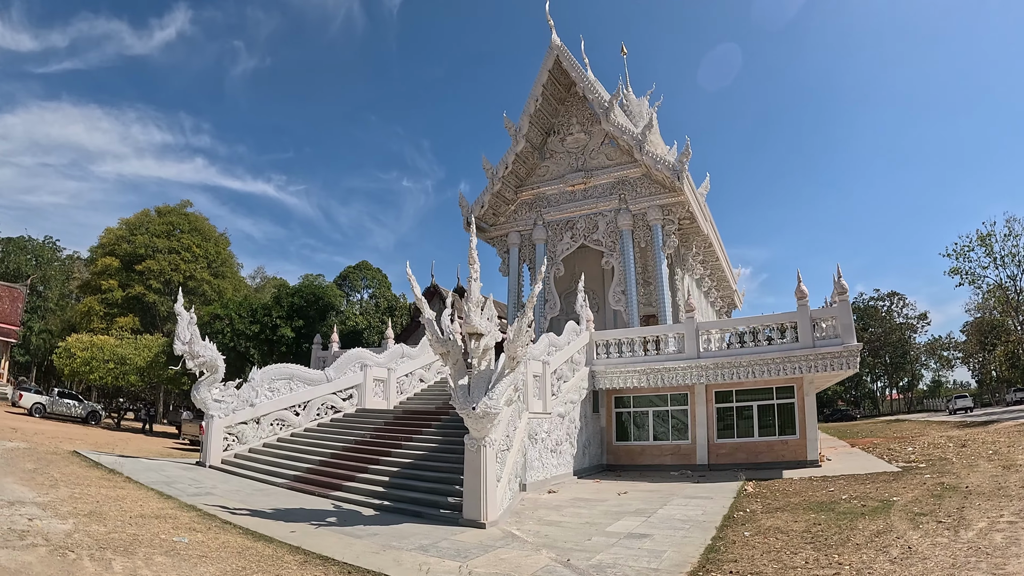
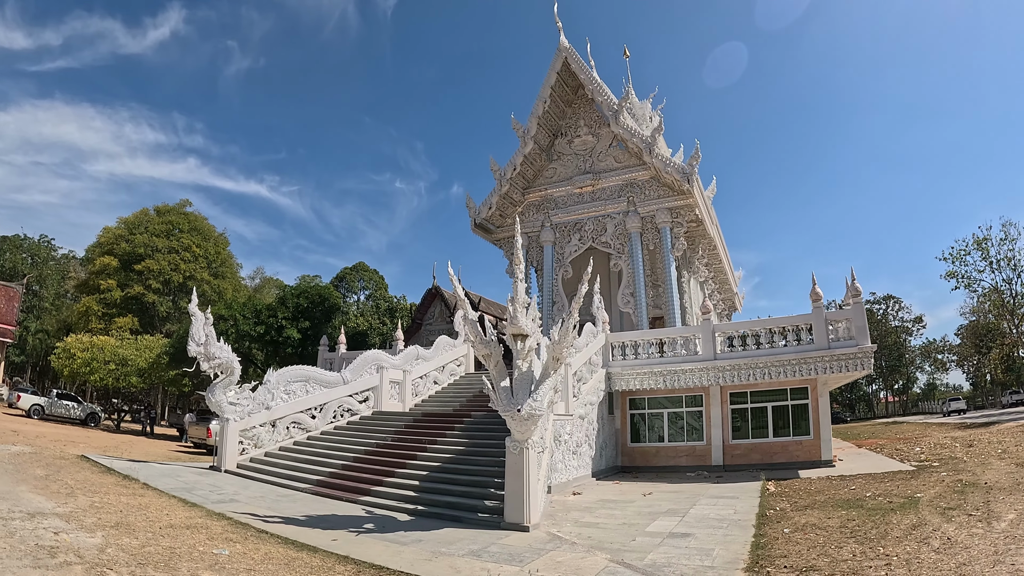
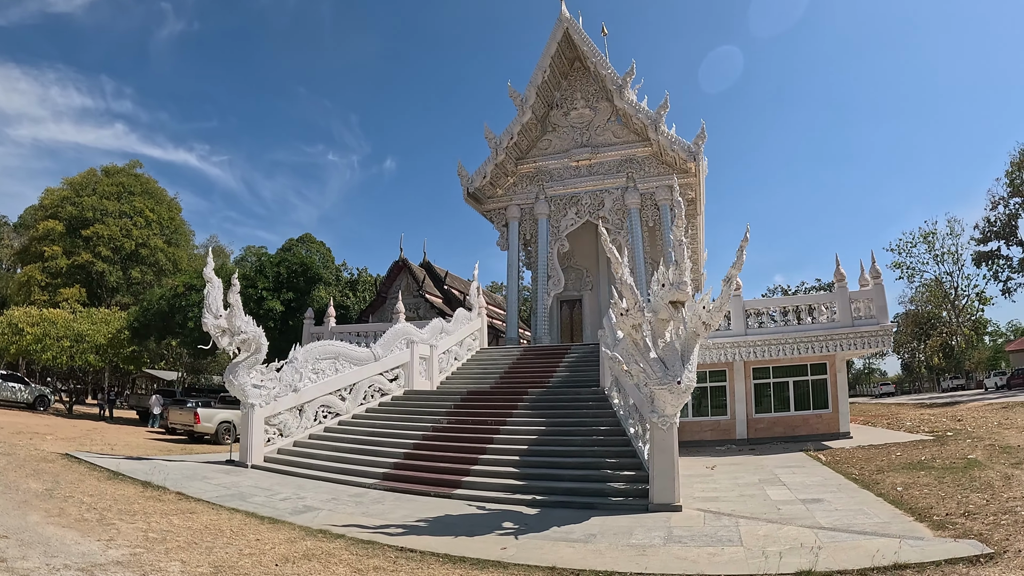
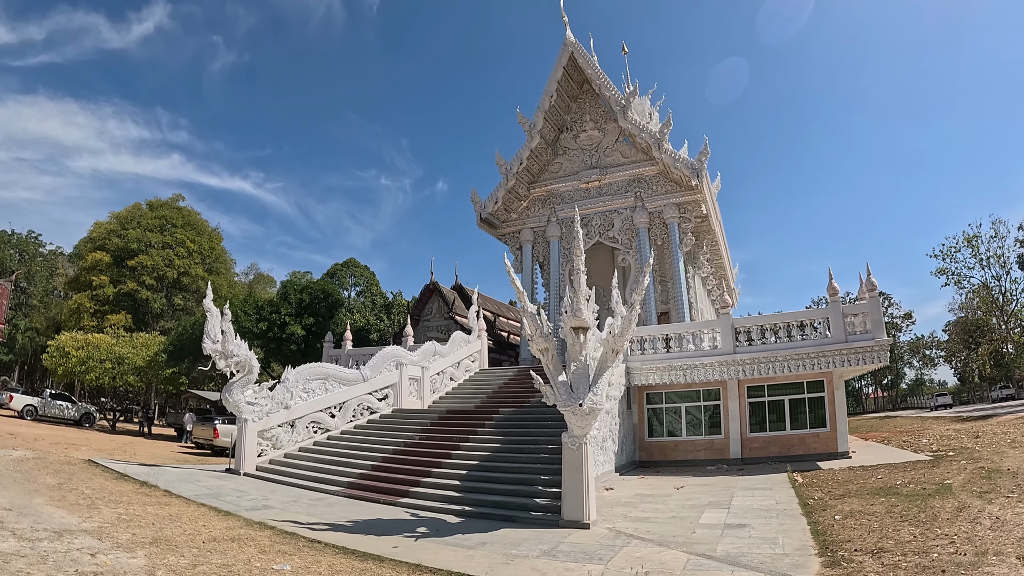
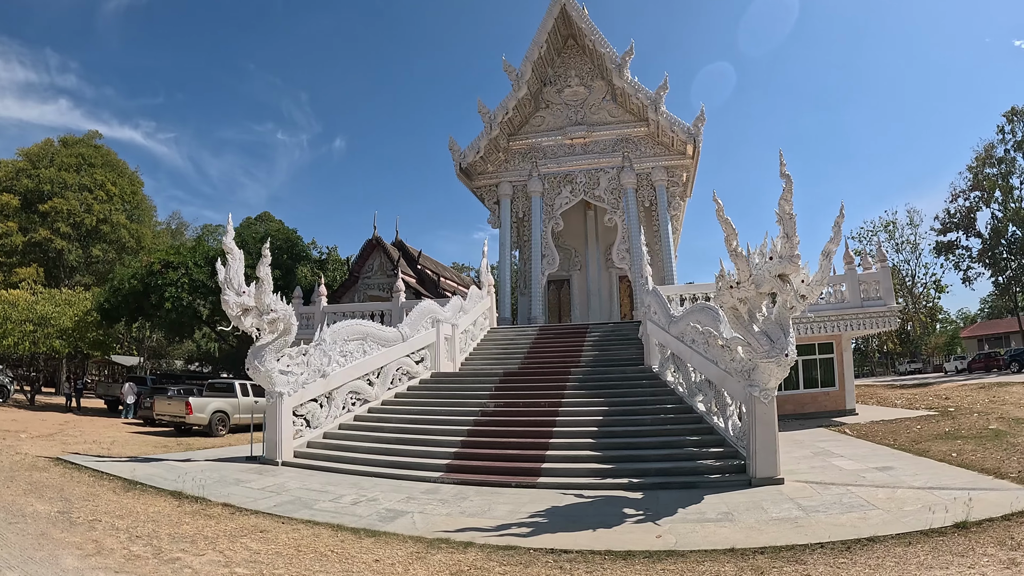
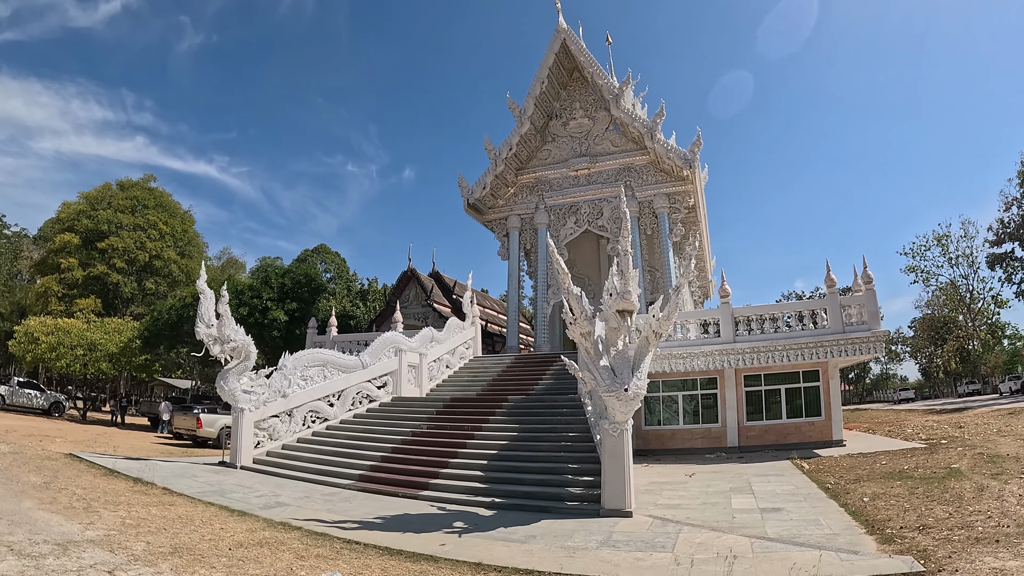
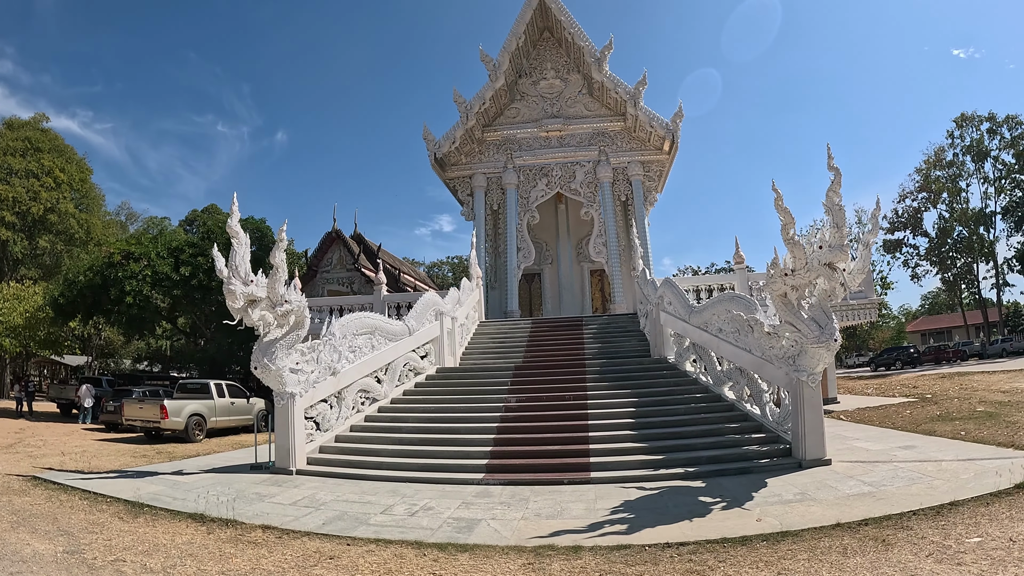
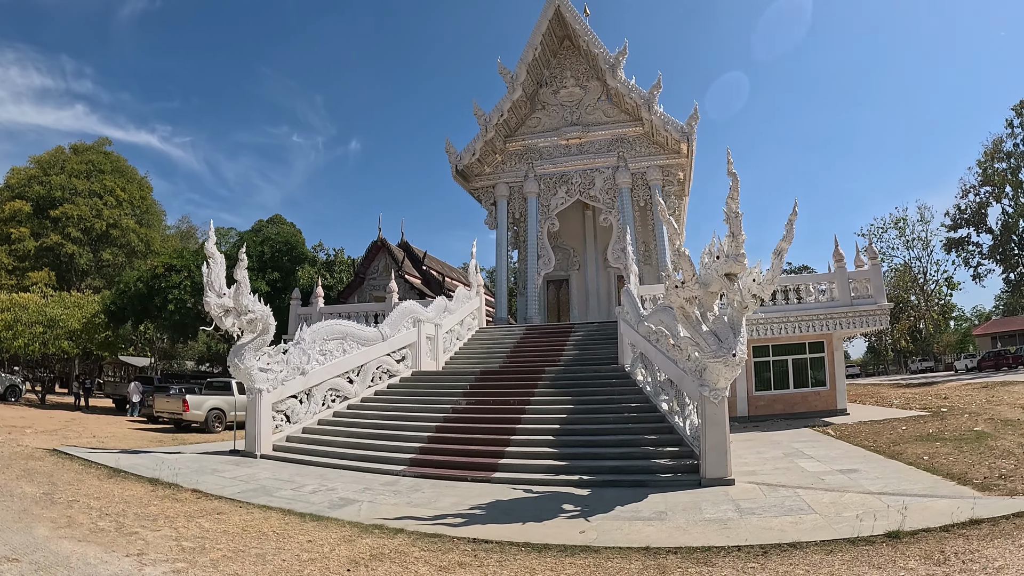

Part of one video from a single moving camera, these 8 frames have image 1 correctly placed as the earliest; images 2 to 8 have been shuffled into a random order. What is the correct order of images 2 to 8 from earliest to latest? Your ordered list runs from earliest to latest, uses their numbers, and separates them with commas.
2, 4, 6, 3, 8, 5, 7
